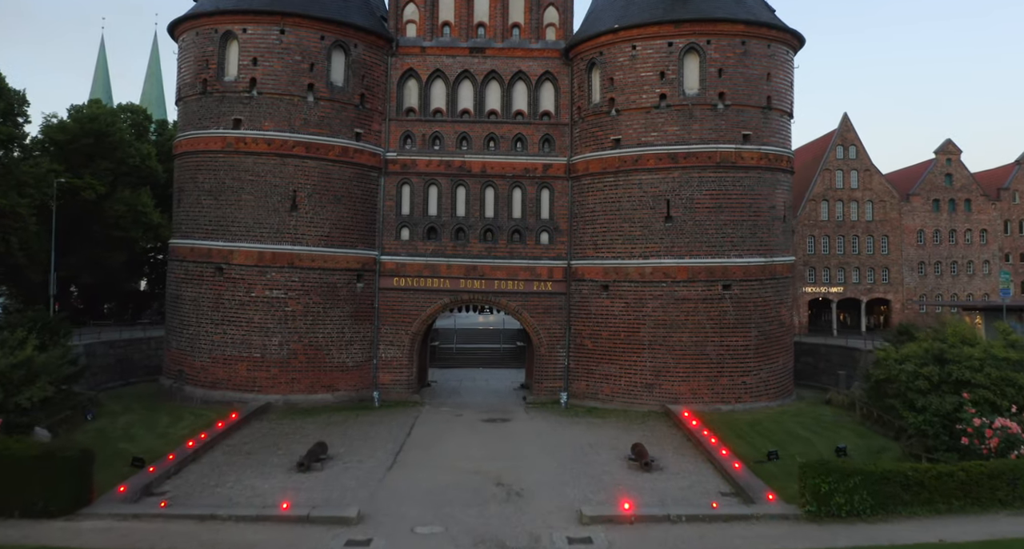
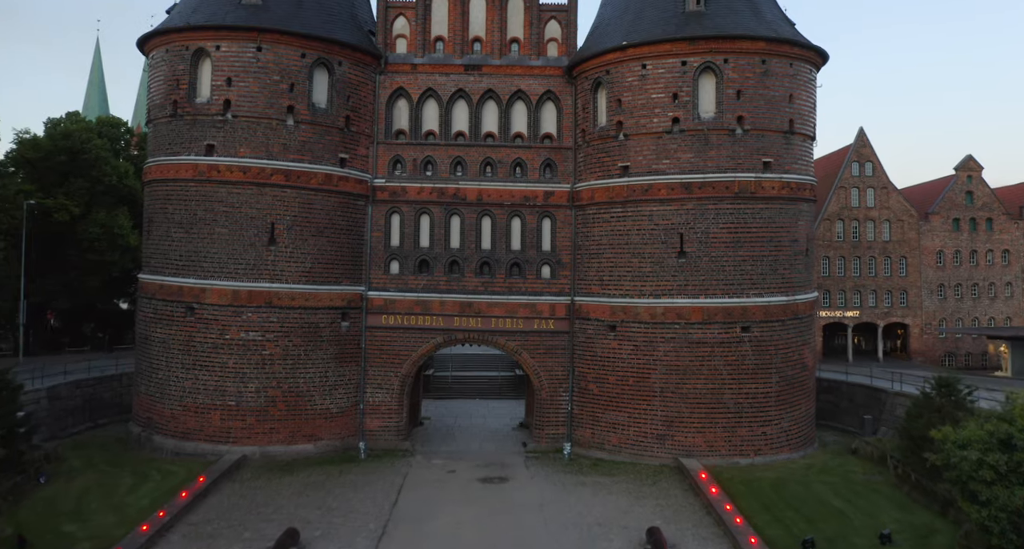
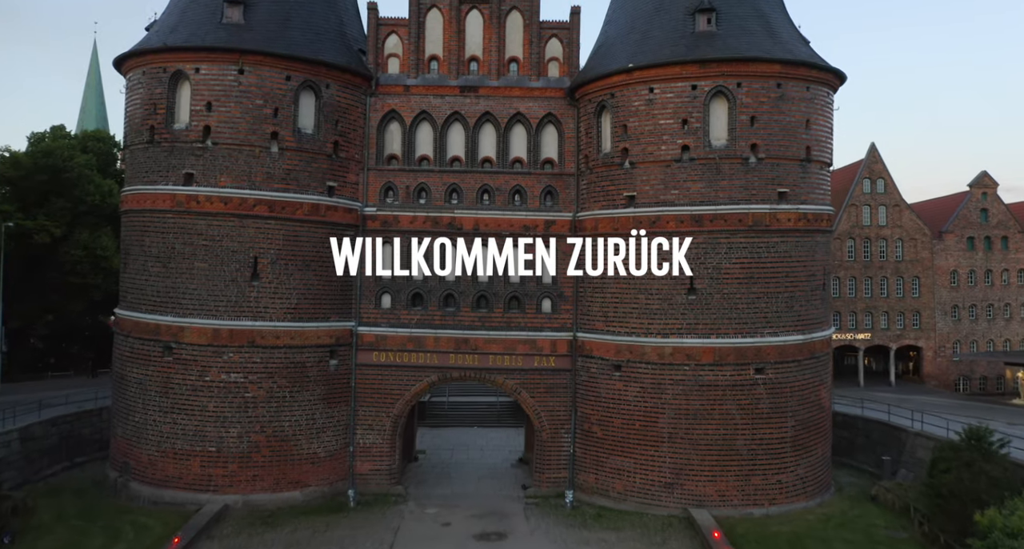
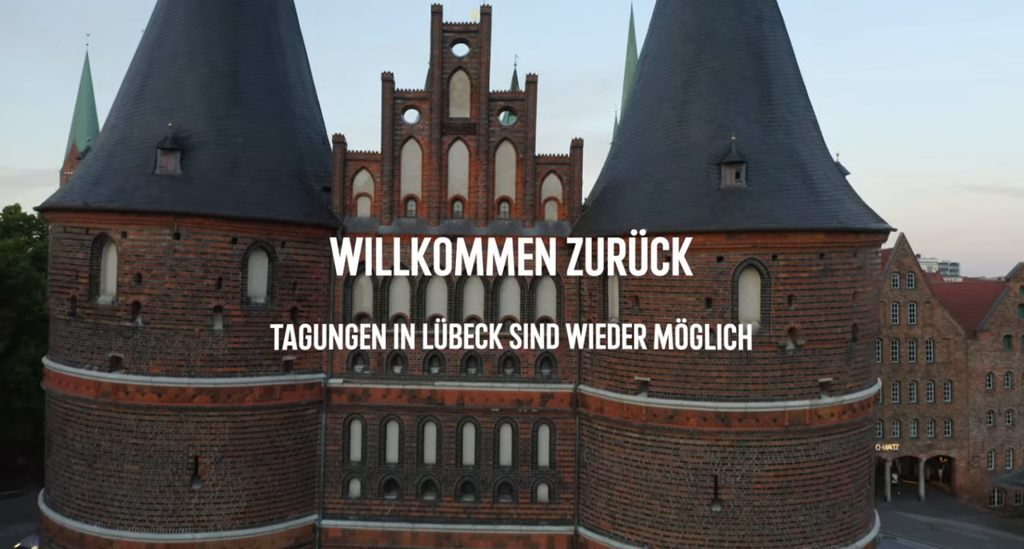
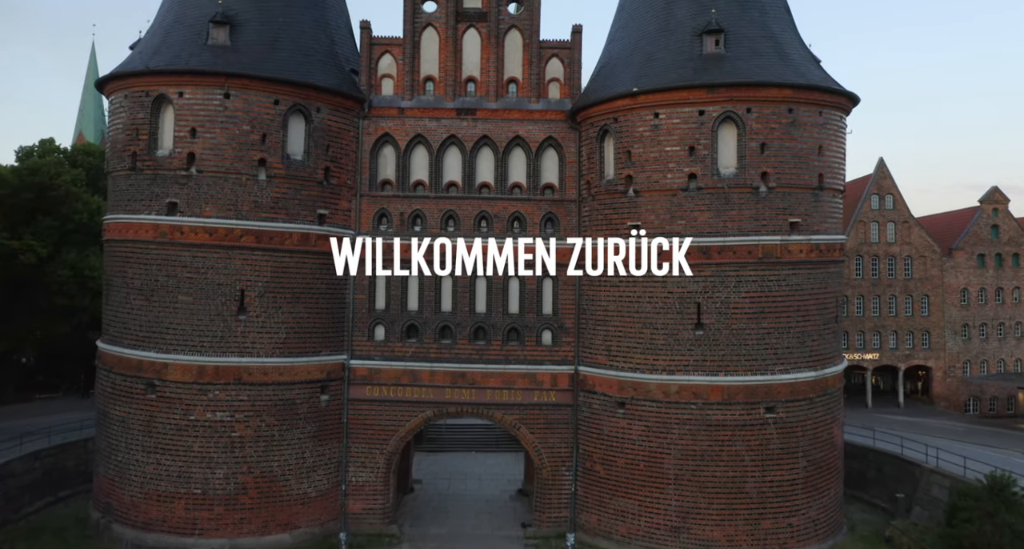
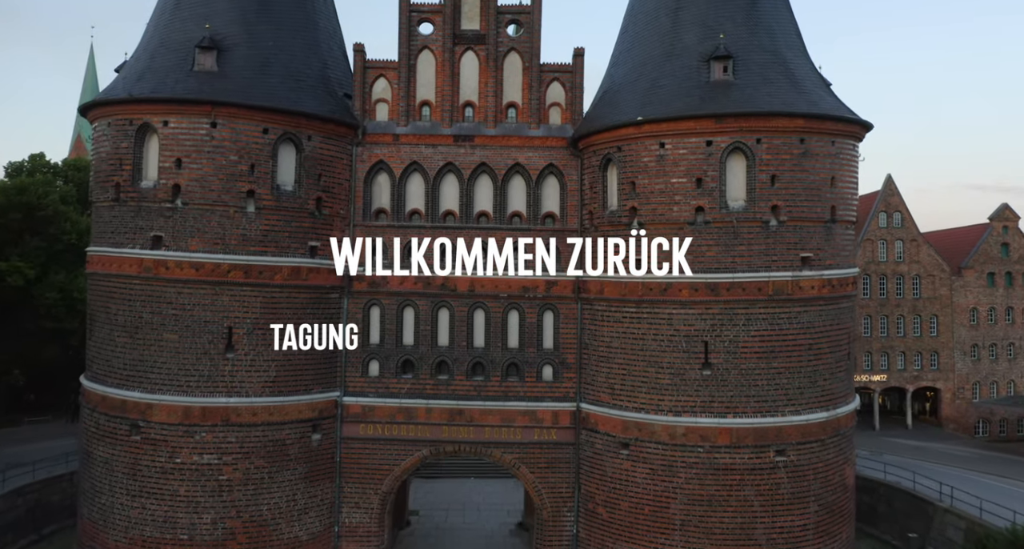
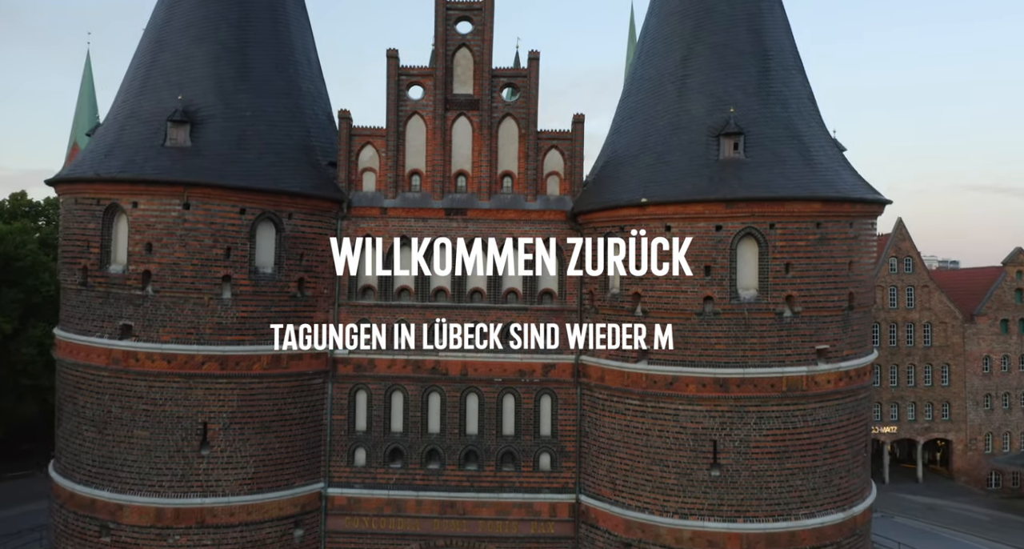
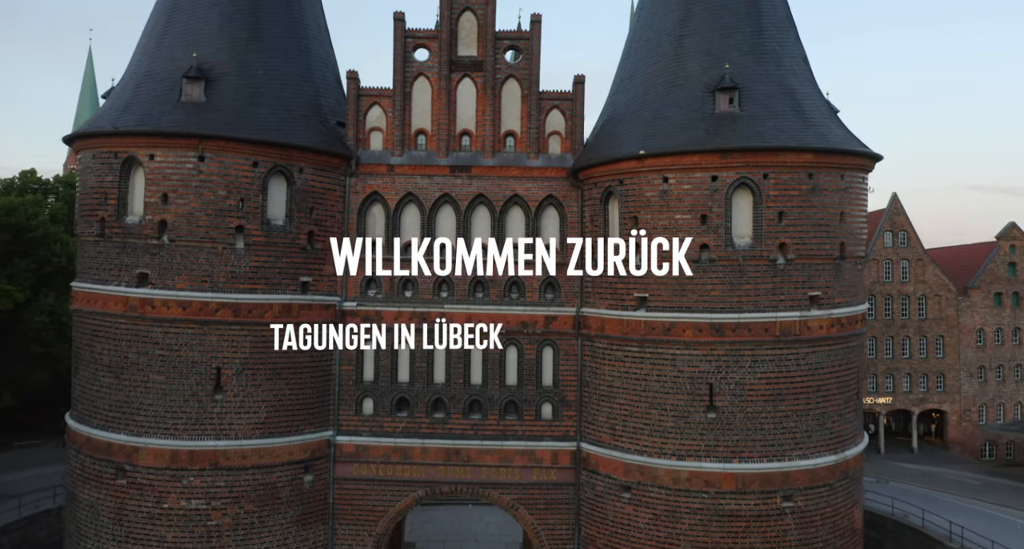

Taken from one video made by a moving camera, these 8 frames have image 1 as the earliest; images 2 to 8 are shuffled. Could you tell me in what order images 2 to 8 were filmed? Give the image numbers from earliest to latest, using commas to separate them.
2, 3, 5, 6, 8, 7, 4
